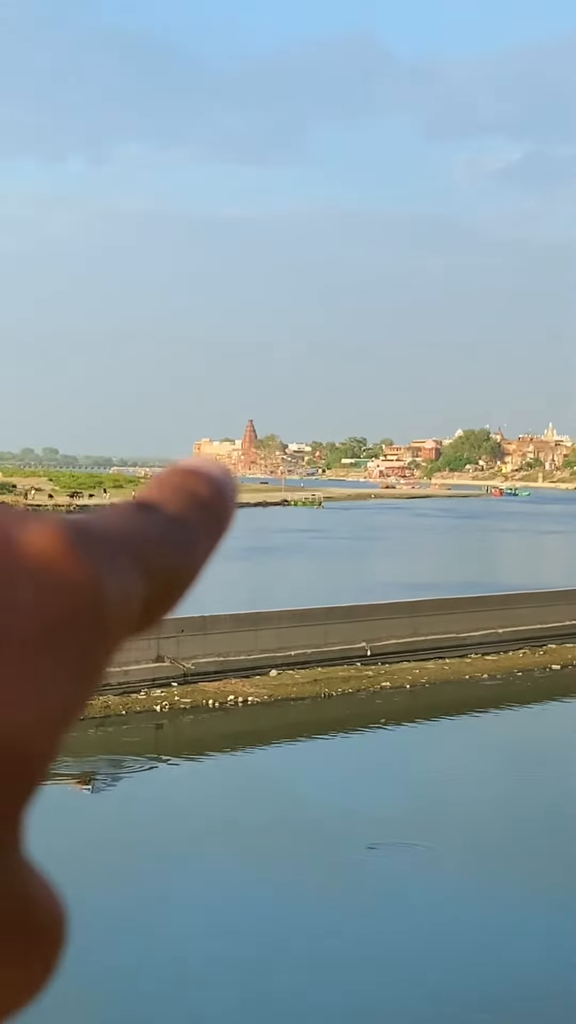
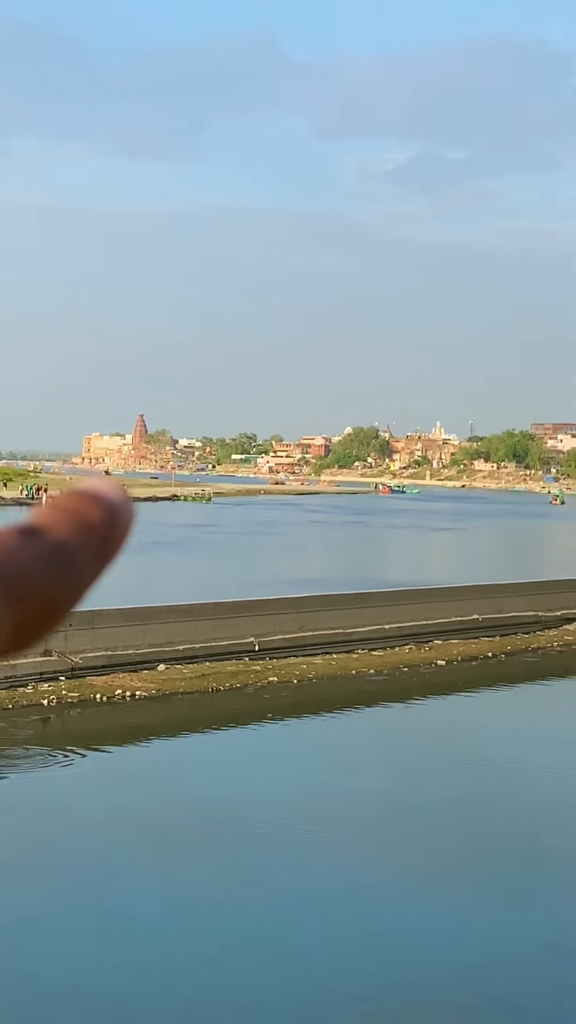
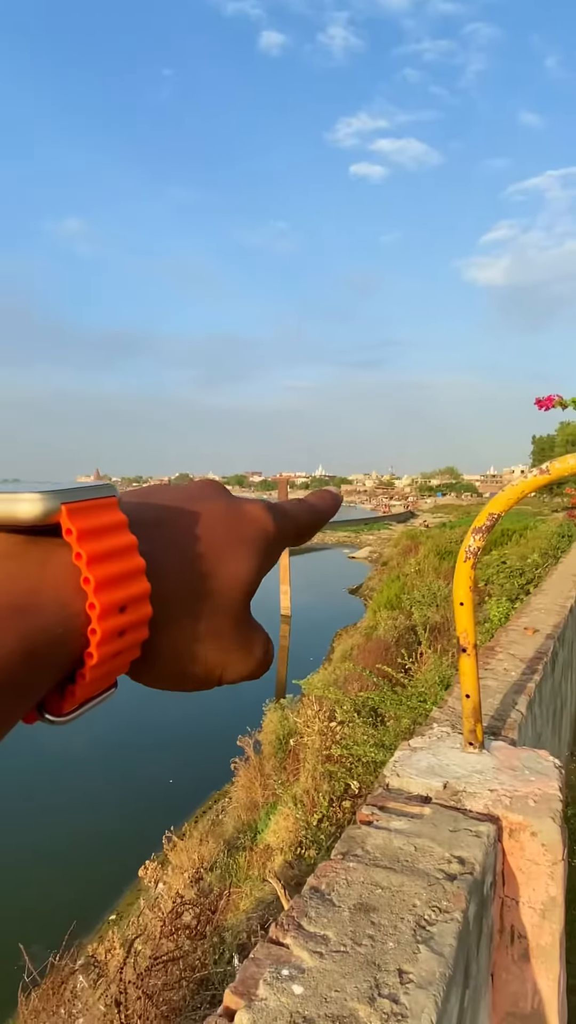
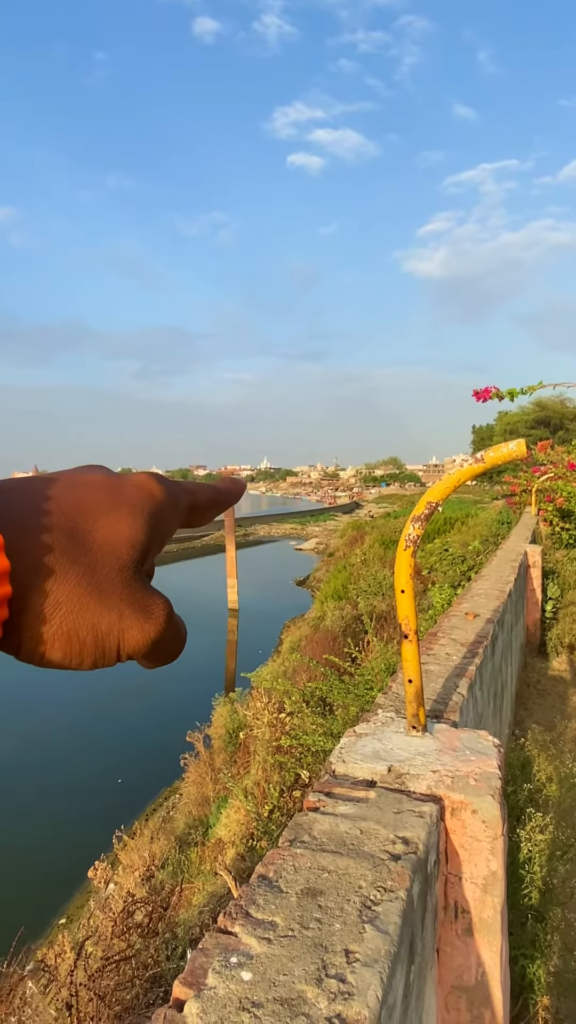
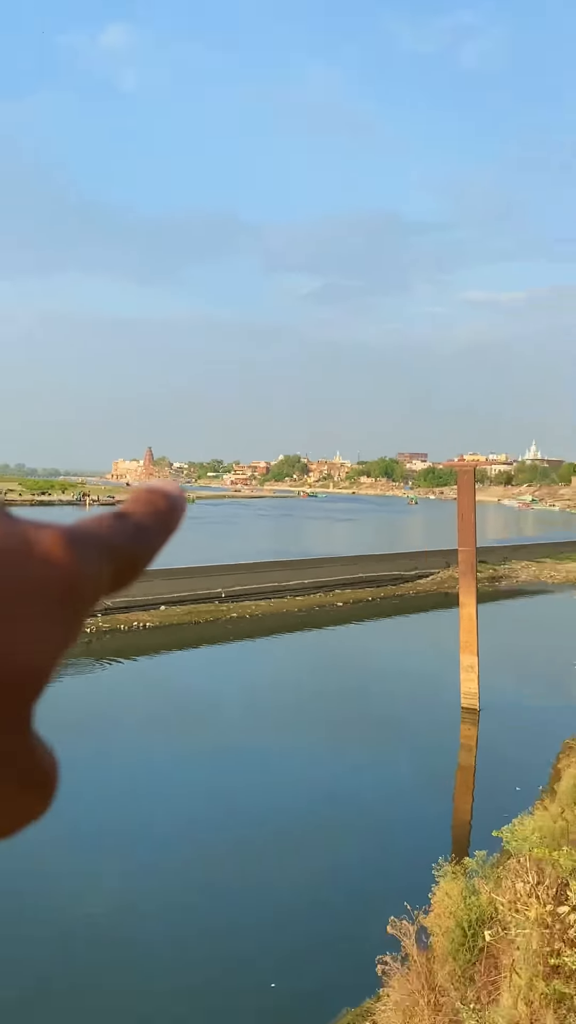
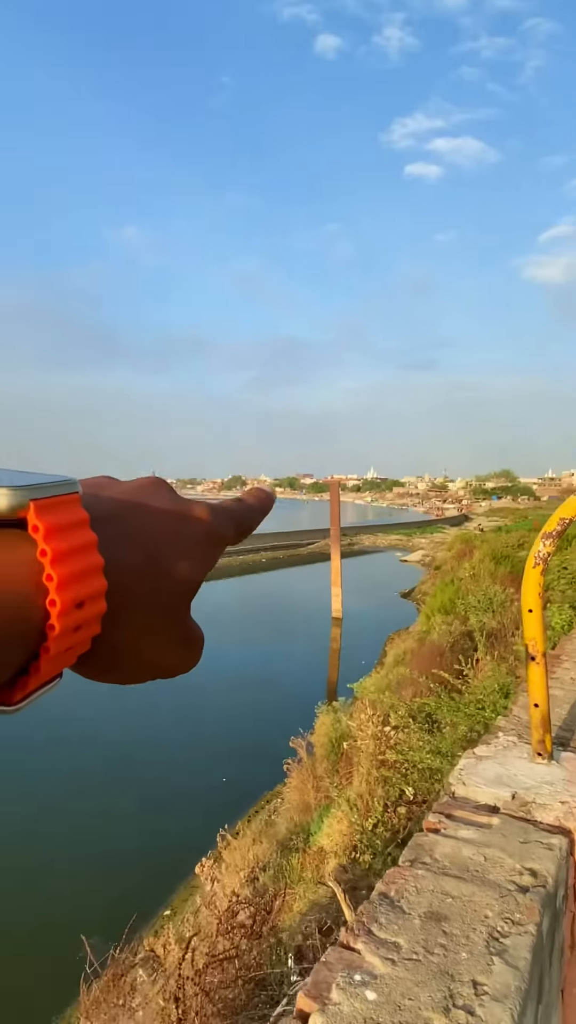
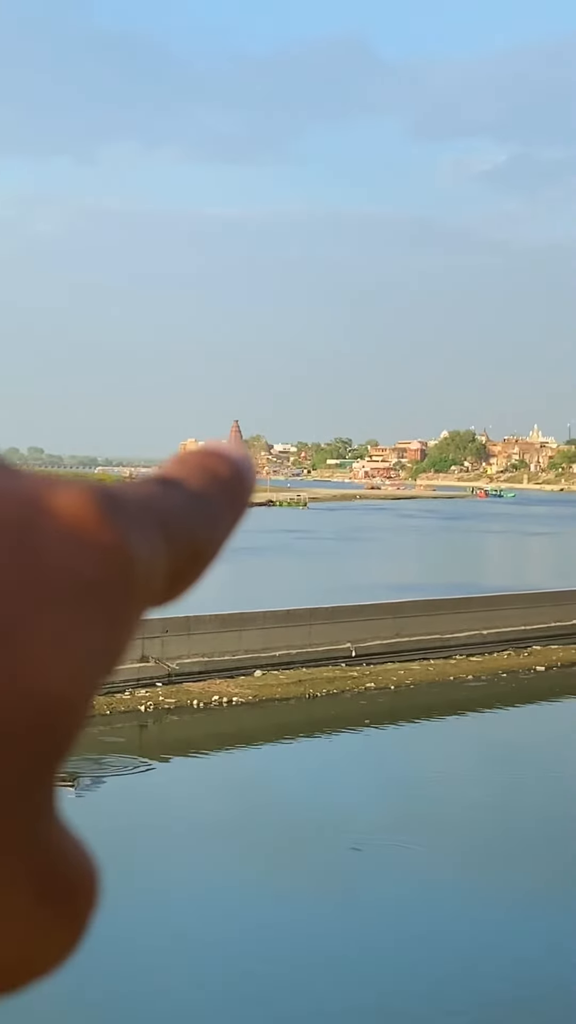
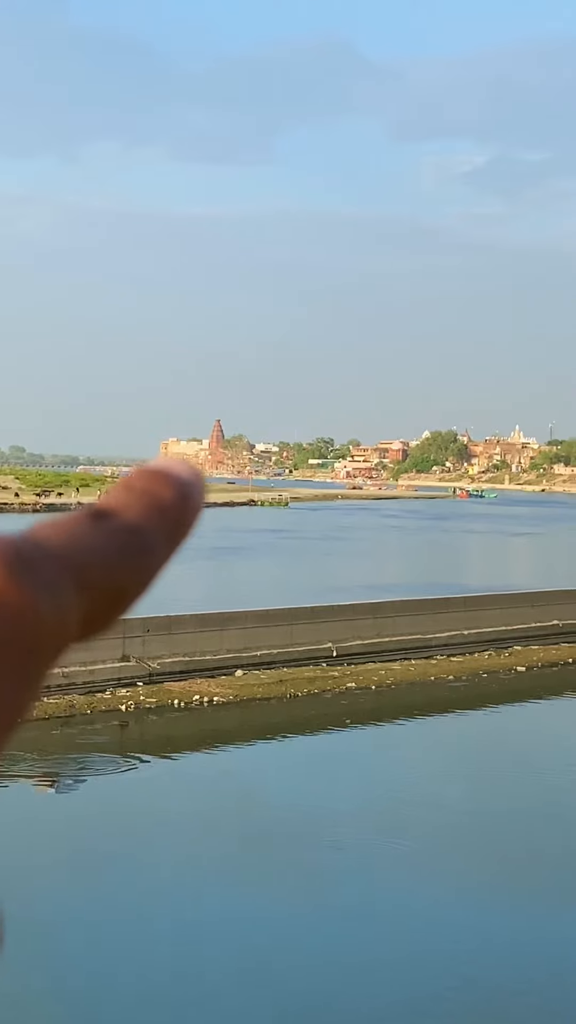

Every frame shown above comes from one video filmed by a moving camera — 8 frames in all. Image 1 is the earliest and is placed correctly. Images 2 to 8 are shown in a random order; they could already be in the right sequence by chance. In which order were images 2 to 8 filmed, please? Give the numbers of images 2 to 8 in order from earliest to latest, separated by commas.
7, 8, 2, 5, 6, 3, 4
